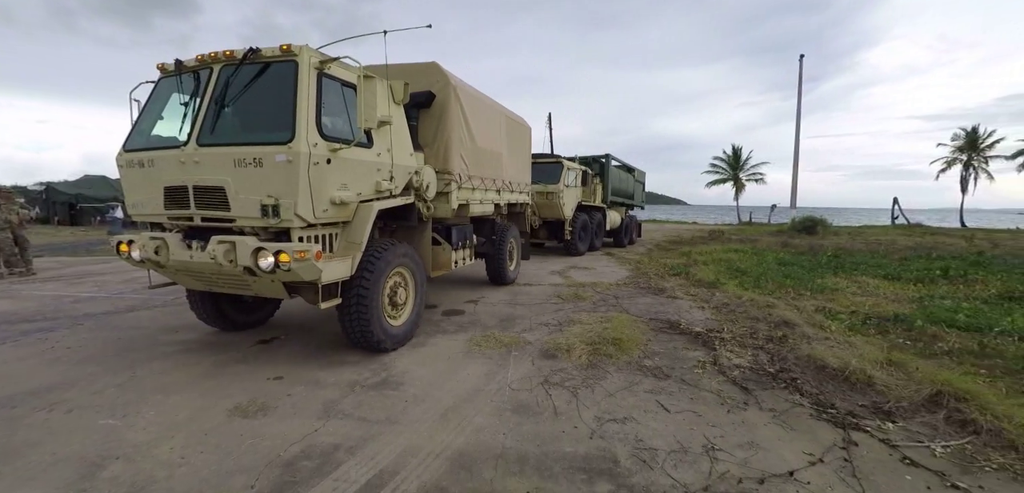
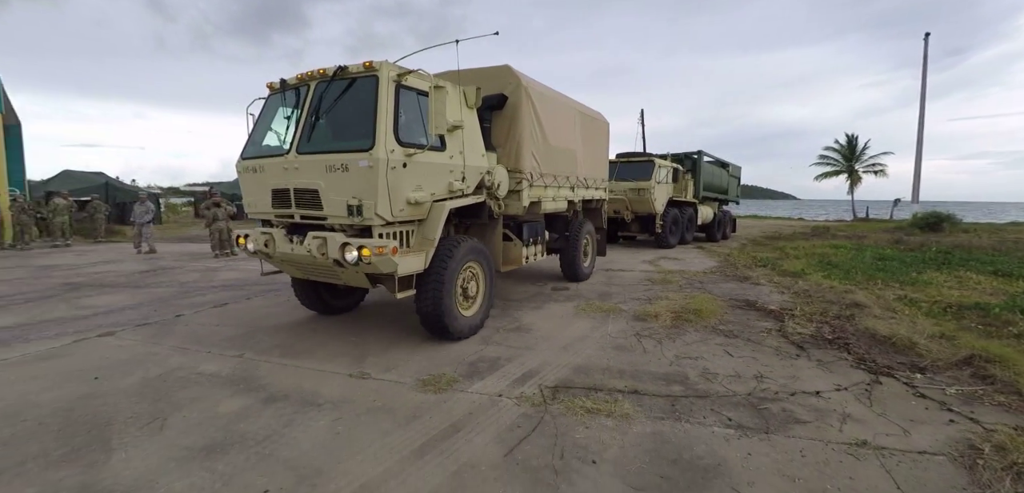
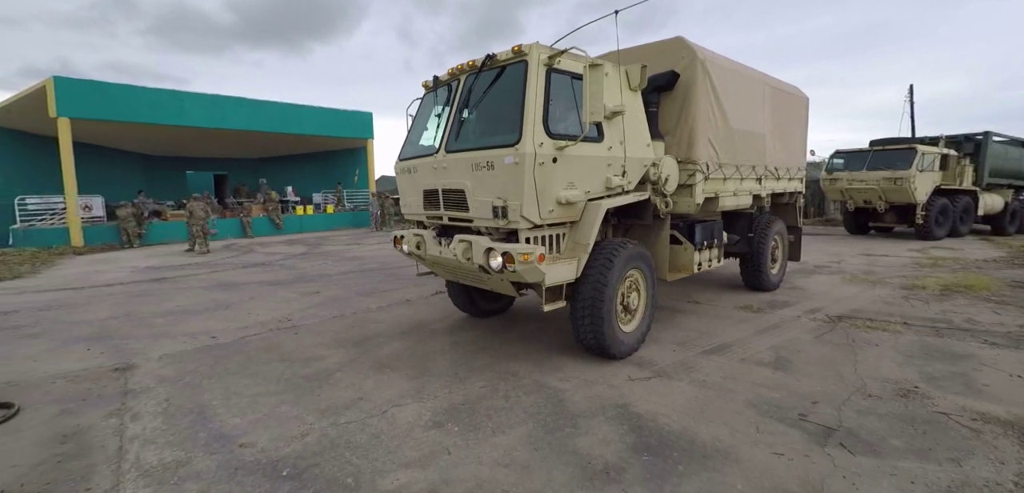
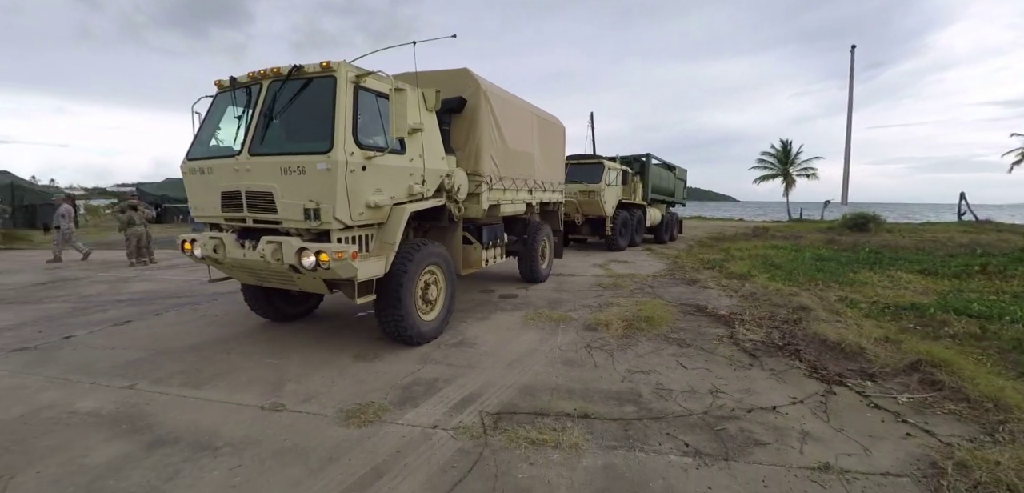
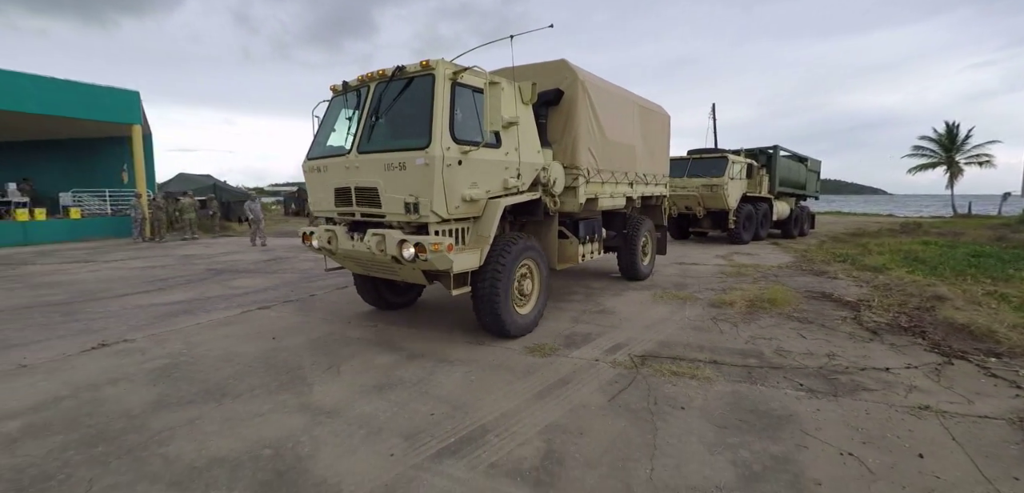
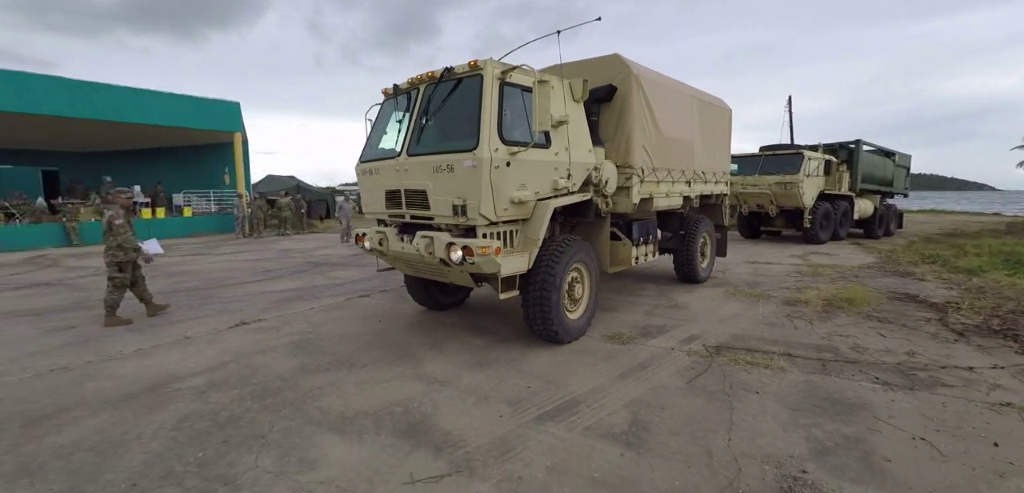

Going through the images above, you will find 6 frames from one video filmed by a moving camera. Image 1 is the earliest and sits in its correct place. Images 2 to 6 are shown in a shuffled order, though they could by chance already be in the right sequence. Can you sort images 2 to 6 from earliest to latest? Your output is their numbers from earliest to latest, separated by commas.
4, 2, 5, 6, 3
